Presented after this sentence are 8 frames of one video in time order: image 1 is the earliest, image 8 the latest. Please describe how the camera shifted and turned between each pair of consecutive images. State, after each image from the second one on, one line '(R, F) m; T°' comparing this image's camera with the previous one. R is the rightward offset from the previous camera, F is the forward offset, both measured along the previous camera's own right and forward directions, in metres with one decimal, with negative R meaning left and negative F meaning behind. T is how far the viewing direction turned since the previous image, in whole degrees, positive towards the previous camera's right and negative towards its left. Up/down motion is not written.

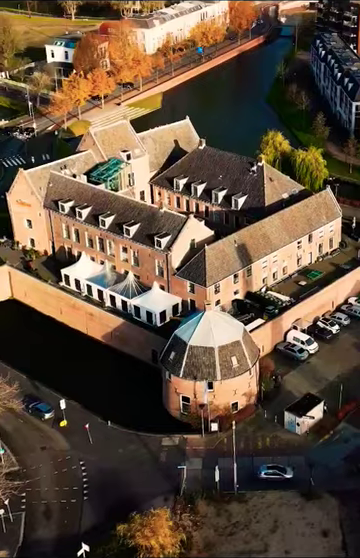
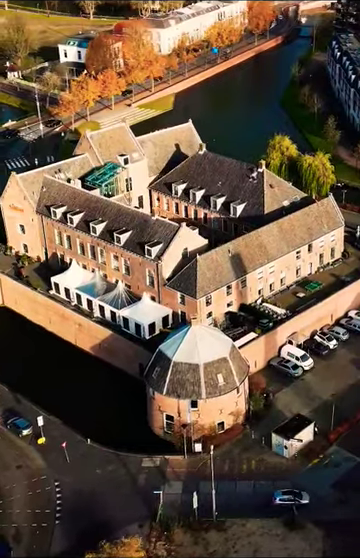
(+3.0, +3.1) m; -2°
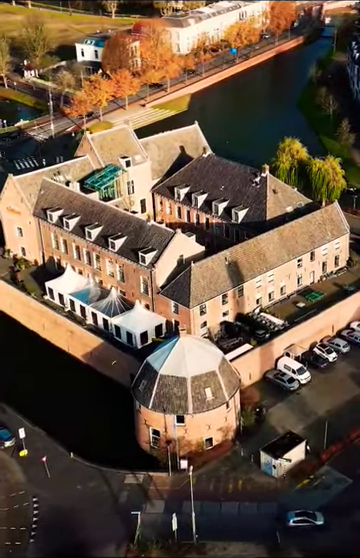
(+2.8, +2.5) m; -2°
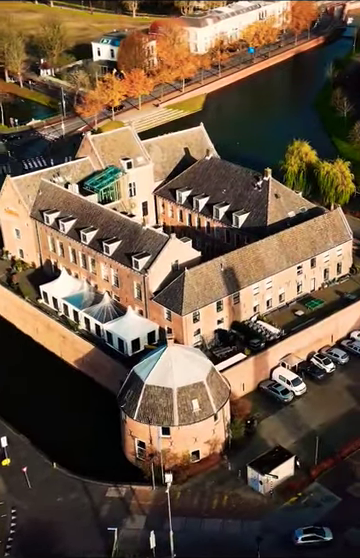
(+2.7, +1.9) m; -2°
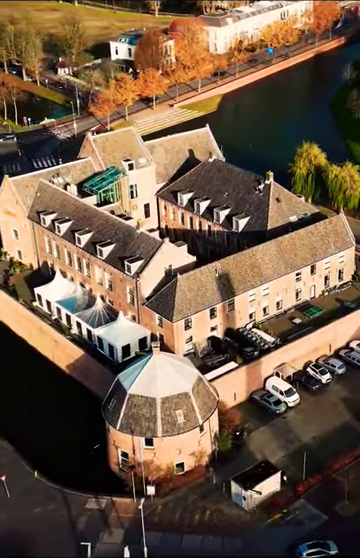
(+2.8, +1.8) m; -2°
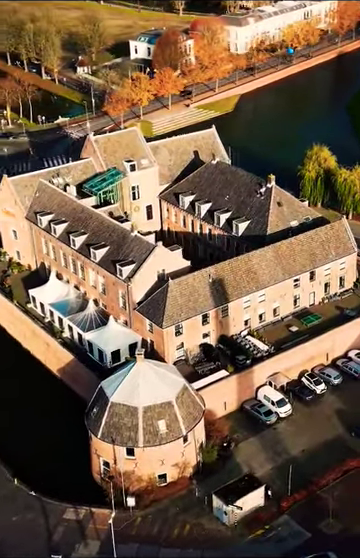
(+2.9, +1.7) m; -2°
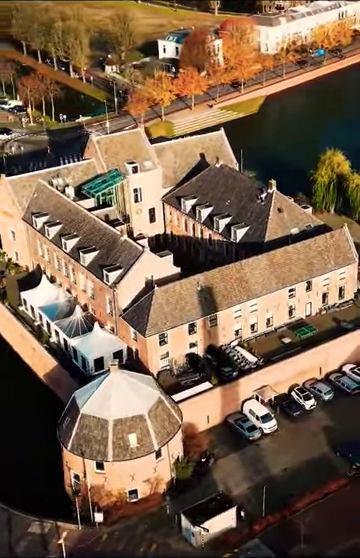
(+4.3, +2.2) m; -3°
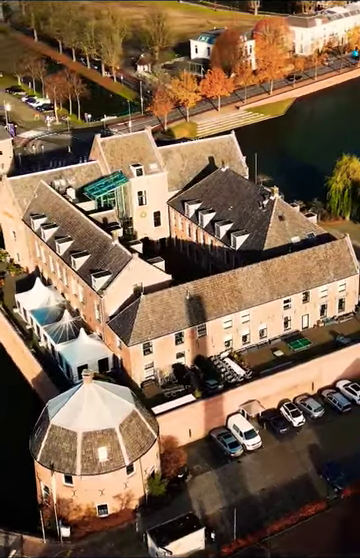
(+4.3, +2.0) m; -3°
